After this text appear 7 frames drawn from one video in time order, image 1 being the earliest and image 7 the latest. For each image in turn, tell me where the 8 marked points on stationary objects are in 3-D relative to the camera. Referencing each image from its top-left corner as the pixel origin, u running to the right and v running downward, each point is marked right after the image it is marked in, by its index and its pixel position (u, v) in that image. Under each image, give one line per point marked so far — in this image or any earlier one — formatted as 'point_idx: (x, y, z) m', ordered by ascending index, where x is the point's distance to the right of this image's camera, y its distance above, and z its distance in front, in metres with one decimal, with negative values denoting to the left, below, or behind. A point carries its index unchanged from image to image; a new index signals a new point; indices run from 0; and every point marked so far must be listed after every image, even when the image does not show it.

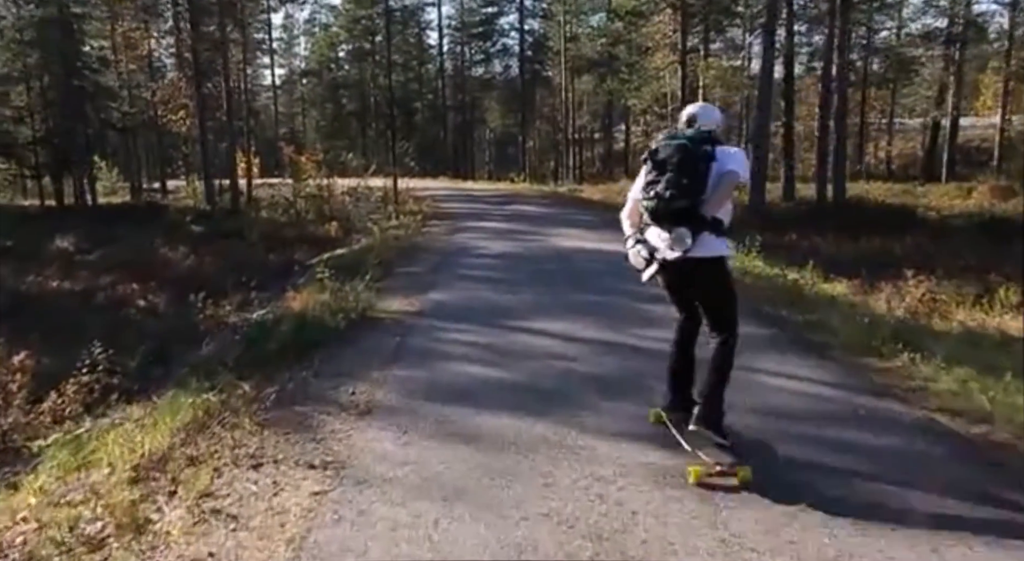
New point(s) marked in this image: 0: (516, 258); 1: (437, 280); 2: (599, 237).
0: (0.0, +0.4, +15.9) m
1: (-1.2, 0.0, +13.8) m
2: (+1.9, +0.9, +19.3) m
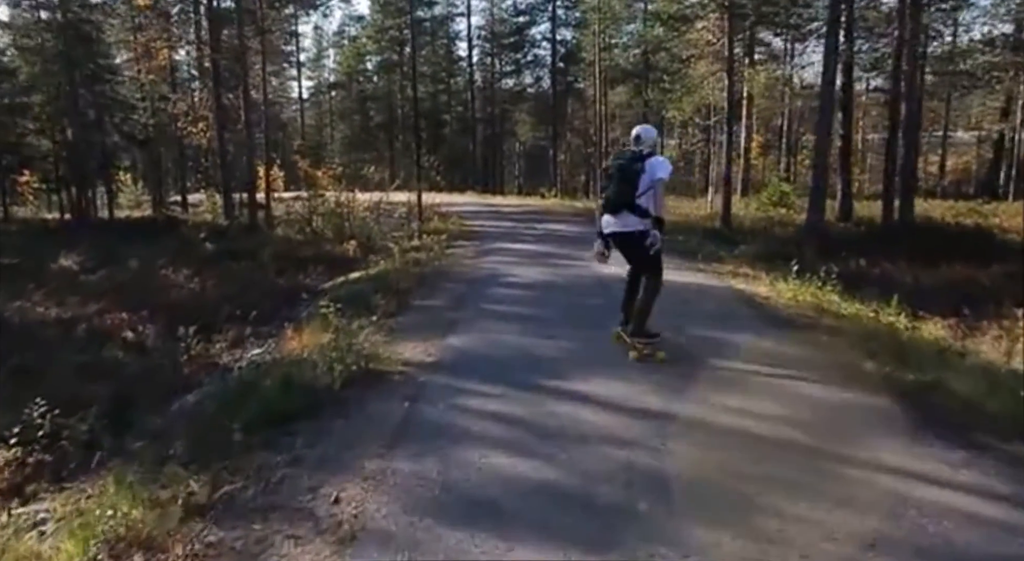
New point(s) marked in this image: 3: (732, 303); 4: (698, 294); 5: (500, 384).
0: (+0.6, -0.2, +13.9) m
1: (-0.7, -0.5, +11.8) m
2: (+2.6, +0.3, +17.2) m
3: (+3.3, -0.3, +13.0) m
4: (+3.0, -0.2, +13.8) m
5: (-0.1, -1.0, +8.1) m
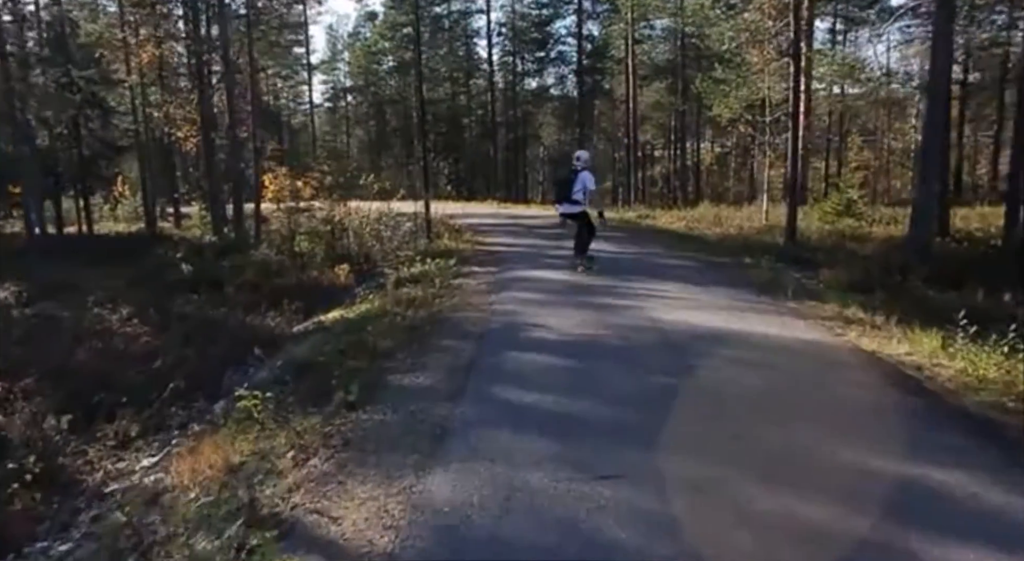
0: (+0.9, -0.8, +9.5) m
1: (-0.5, -1.2, +7.4) m
2: (+2.9, -0.4, +12.8) m
3: (+3.6, -1.0, +8.6) m
4: (+3.3, -0.9, +9.3) m
5: (0.0, -1.6, +3.7) m
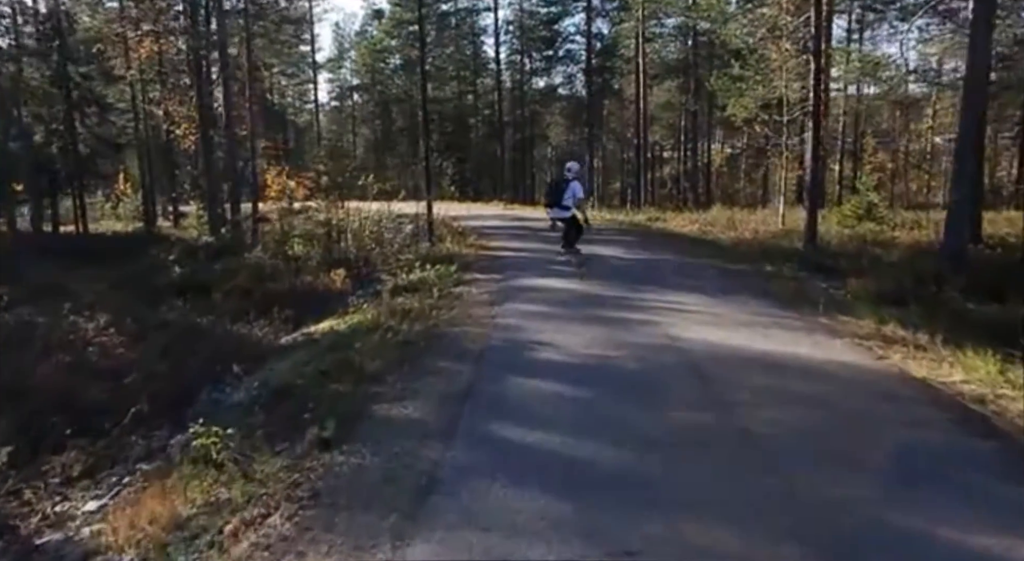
0: (+0.9, -1.0, +8.3) m
1: (-0.5, -1.3, +6.3) m
2: (+3.0, -0.5, +11.6) m
3: (+3.6, -1.2, +7.4) m
4: (+3.3, -1.1, +8.2) m
5: (0.0, -1.8, +2.6) m
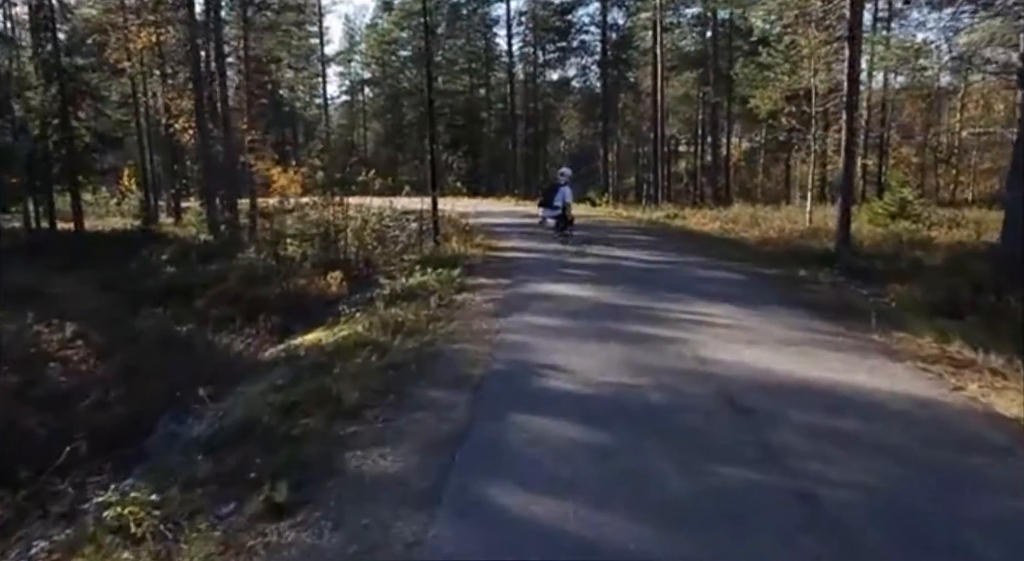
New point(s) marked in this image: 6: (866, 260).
0: (+0.9, -1.1, +6.9) m
1: (-0.5, -1.5, +4.9) m
2: (+3.1, -0.7, +10.1) m
3: (+3.6, -1.3, +5.9) m
4: (+3.3, -1.2, +6.7) m
5: (-0.1, -1.9, +1.2) m
6: (+7.9, +0.4, +19.0) m
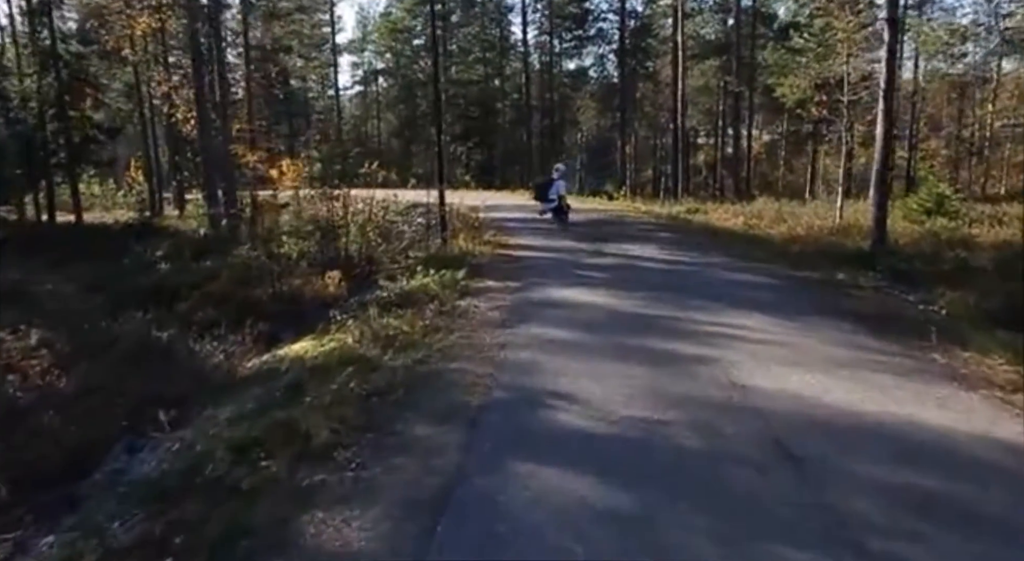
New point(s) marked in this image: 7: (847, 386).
0: (+0.9, -1.3, +5.6) m
1: (-0.5, -1.6, +3.6) m
2: (+3.1, -0.8, +8.8) m
3: (+3.6, -1.5, +4.5) m
4: (+3.3, -1.4, +5.3) m
5: (-0.2, -2.1, -0.1) m
6: (+8.1, +0.4, +17.5) m
7: (+3.0, -1.0, +7.6) m
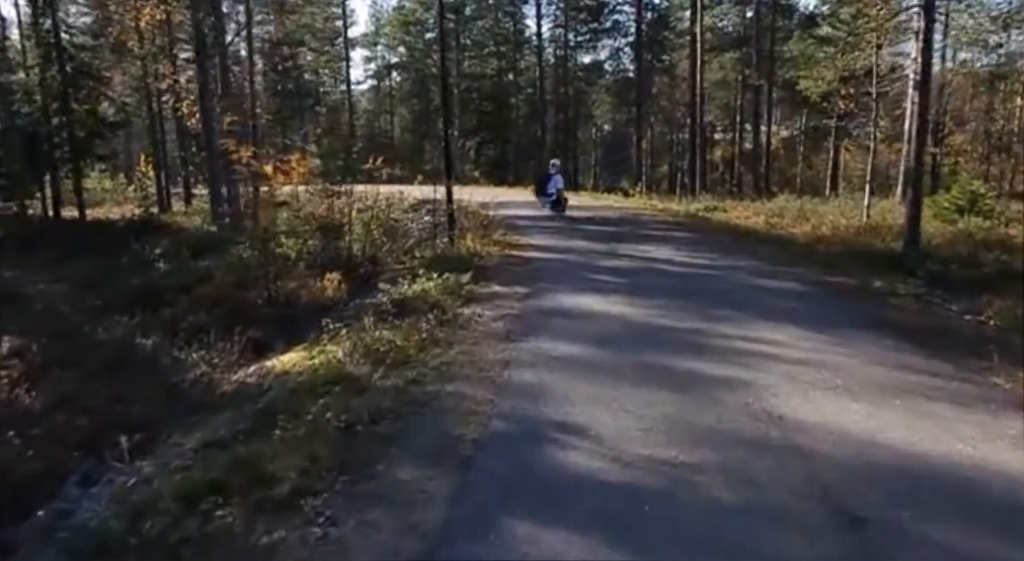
0: (+0.9, -1.4, +4.6) m
1: (-0.6, -1.7, +2.6) m
2: (+3.2, -0.9, +7.8) m
3: (+3.5, -1.6, +3.5) m
4: (+3.3, -1.5, +4.3) m
5: (-0.3, -2.3, -1.1) m
6: (+8.3, +0.3, +16.4) m
7: (+3.0, -1.1, +6.6) m
